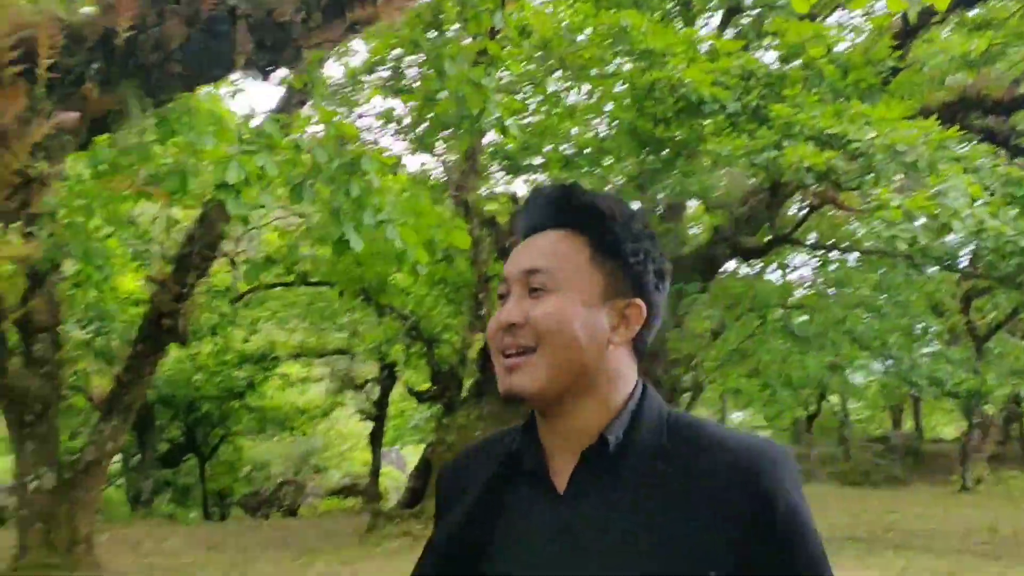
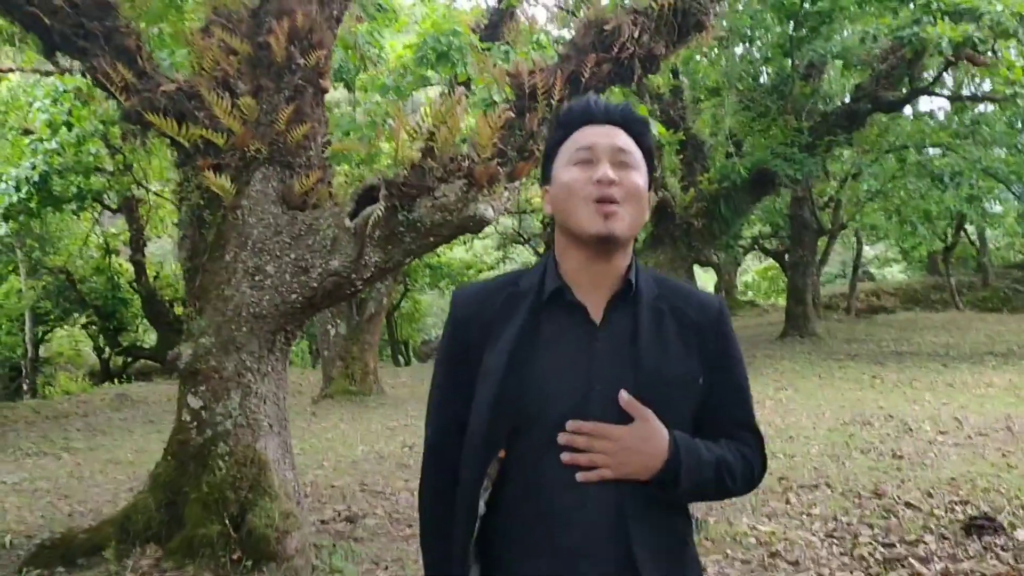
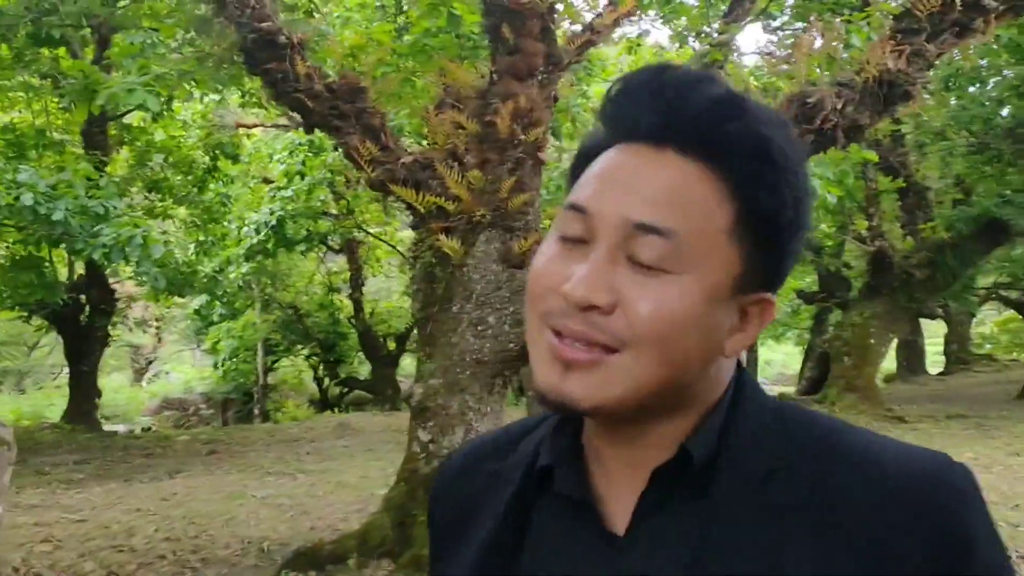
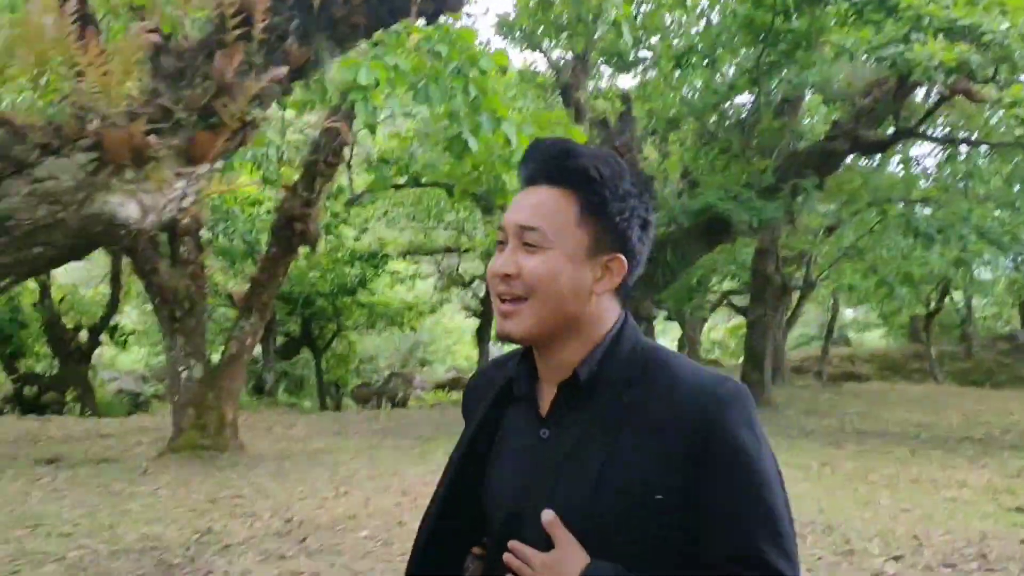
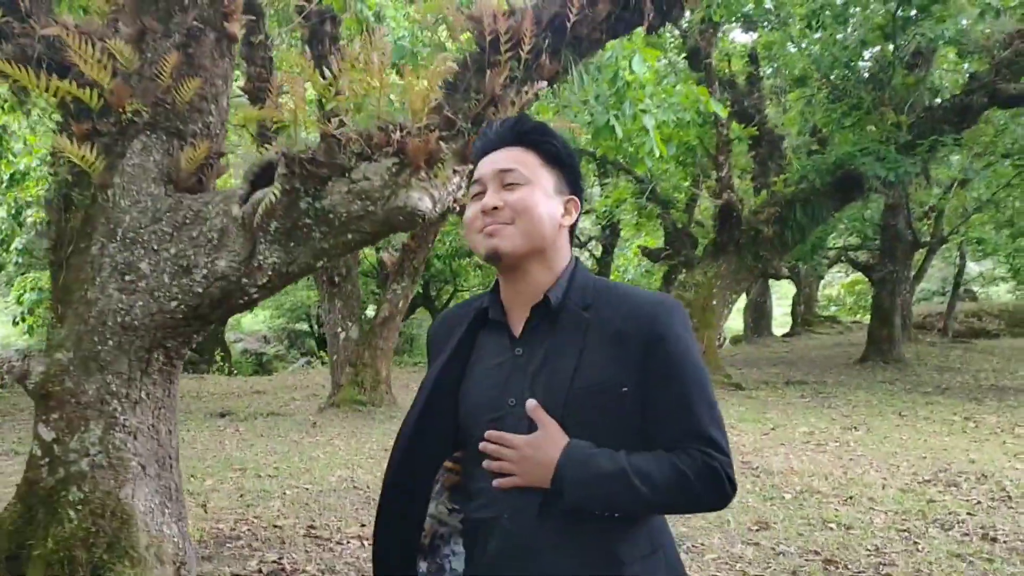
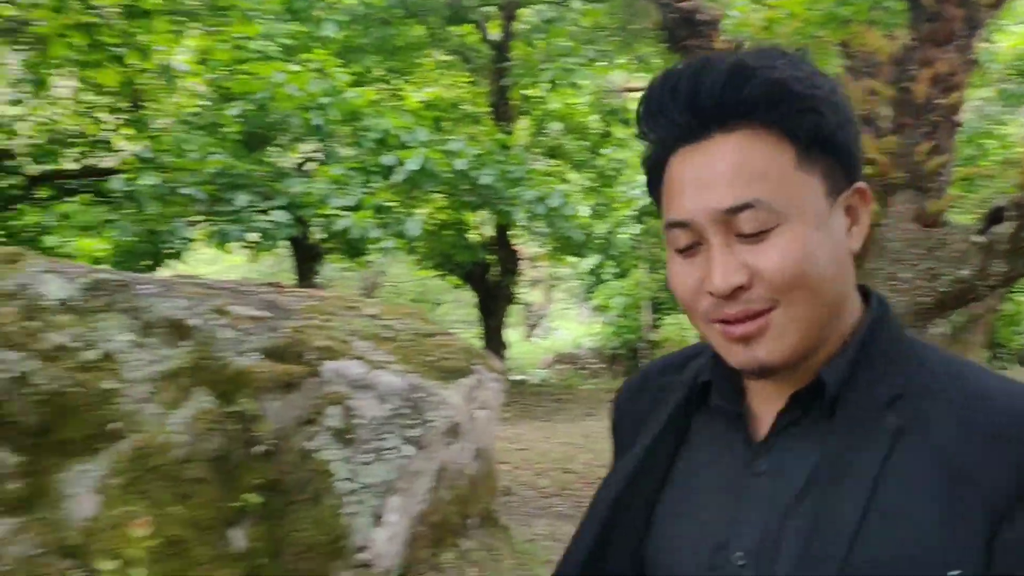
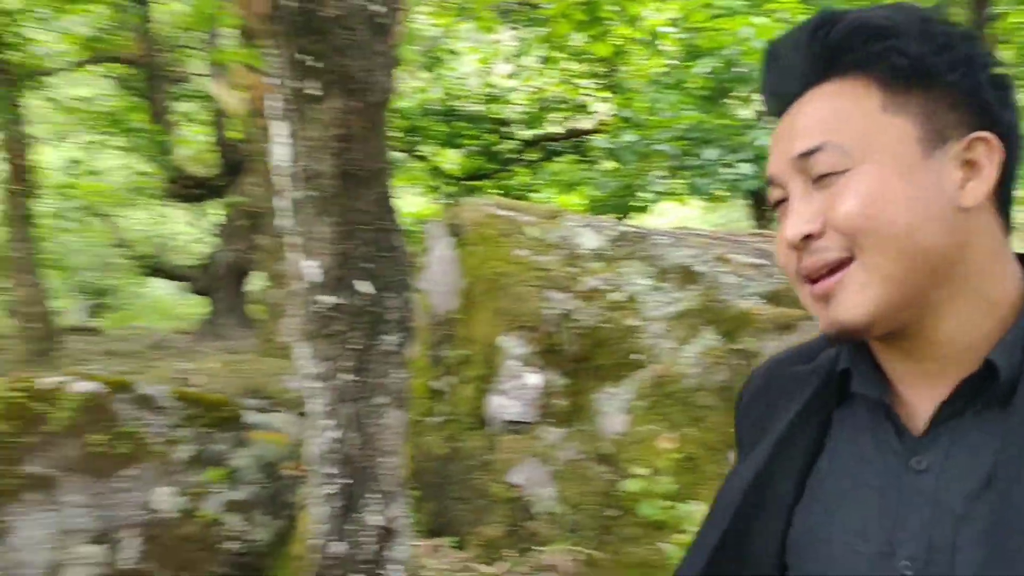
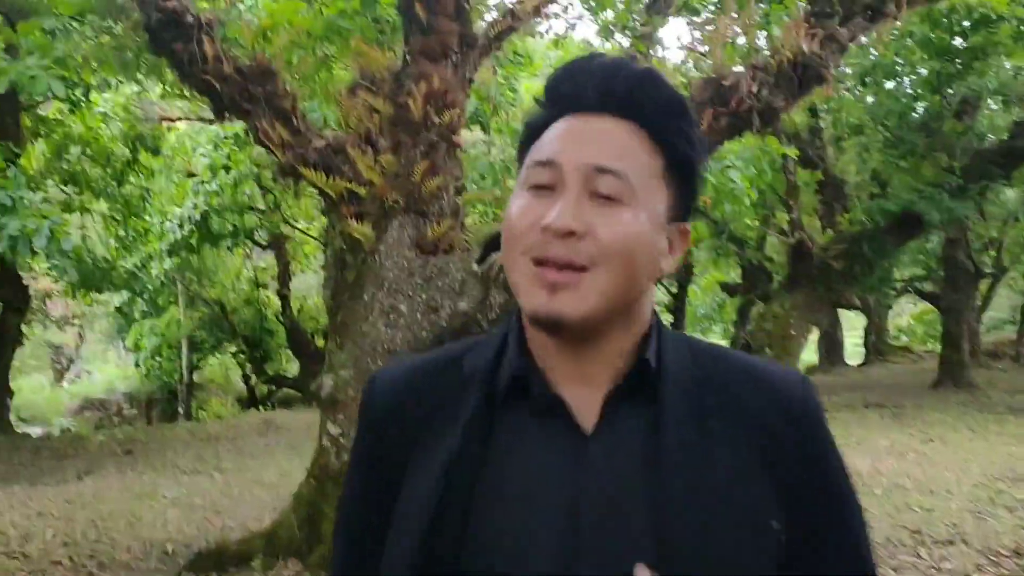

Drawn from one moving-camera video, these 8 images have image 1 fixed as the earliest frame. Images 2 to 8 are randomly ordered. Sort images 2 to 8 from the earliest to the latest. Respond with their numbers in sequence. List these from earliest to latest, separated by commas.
4, 5, 2, 8, 3, 6, 7
